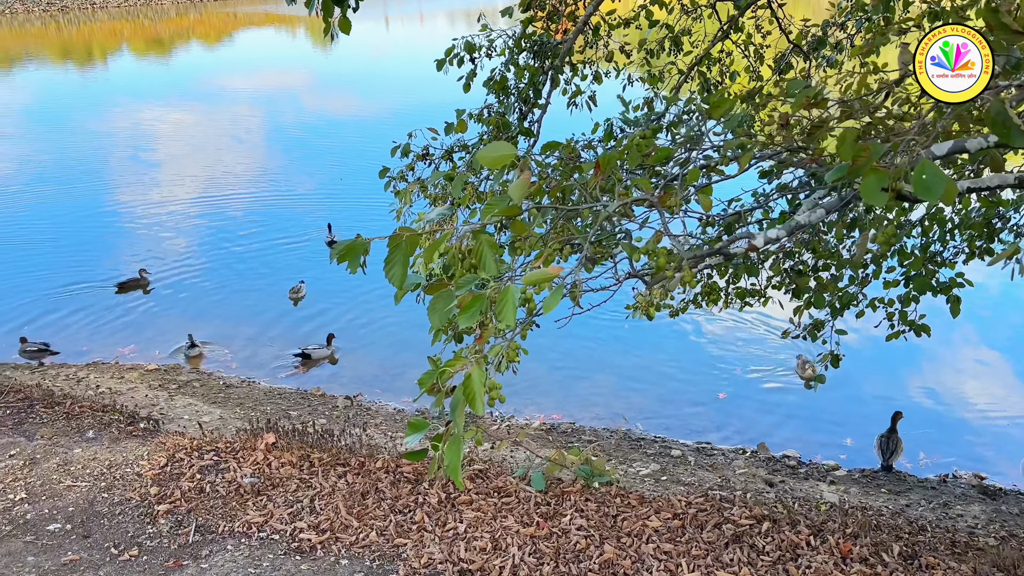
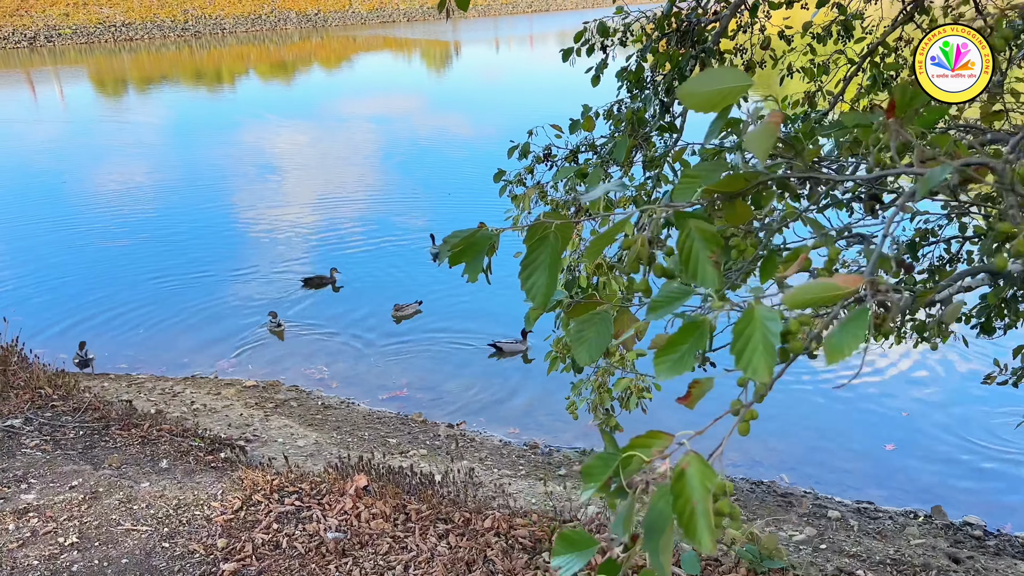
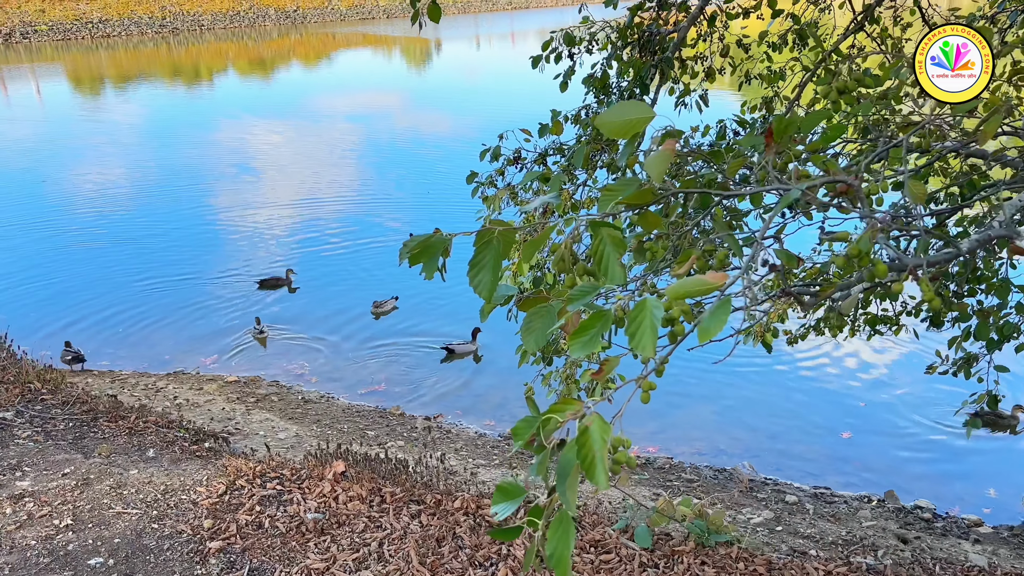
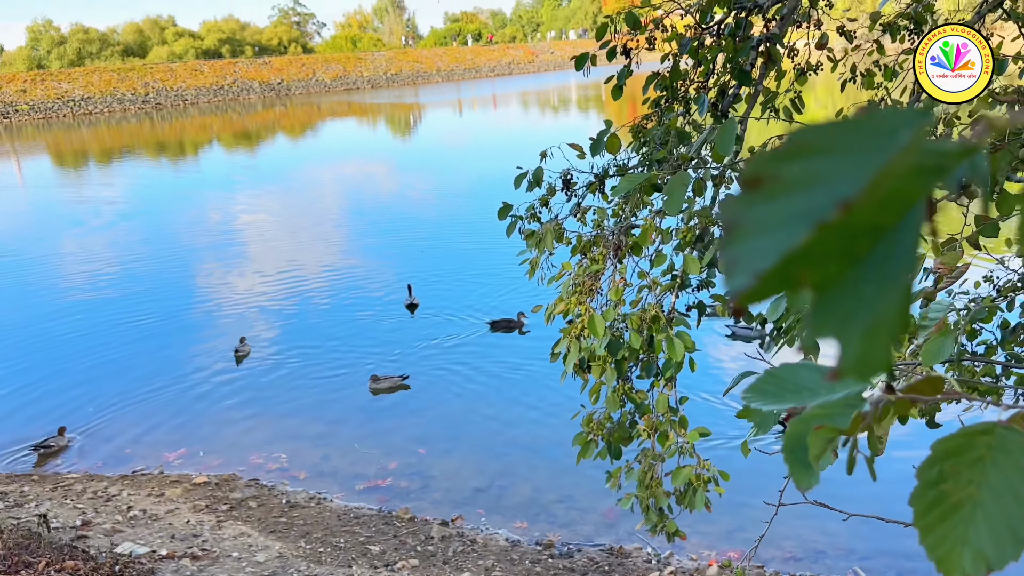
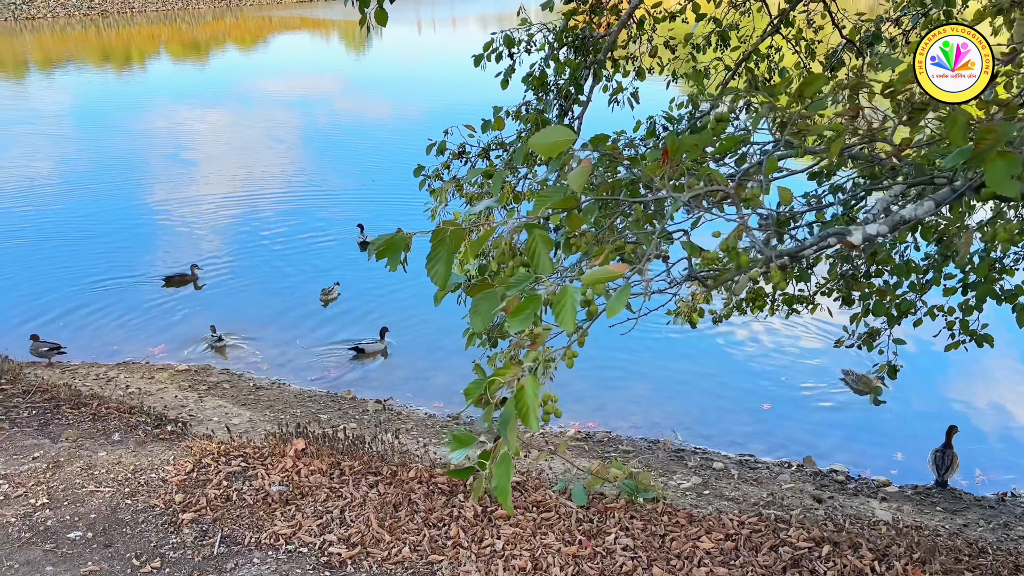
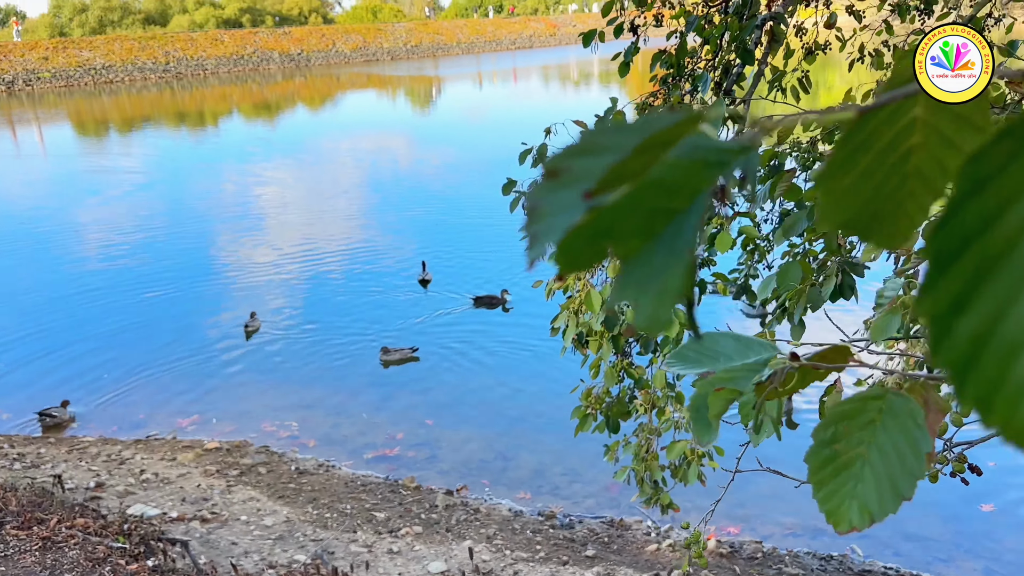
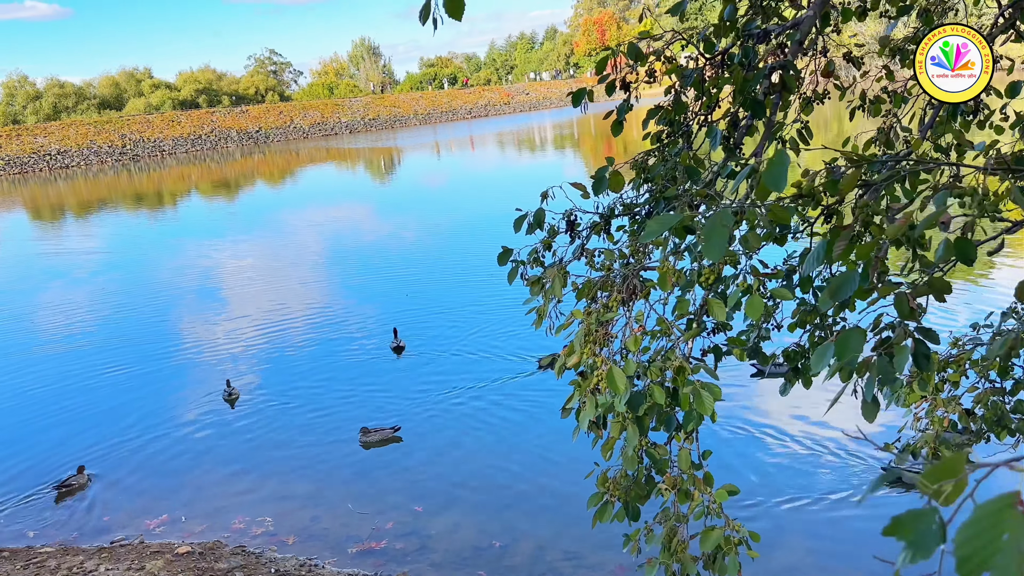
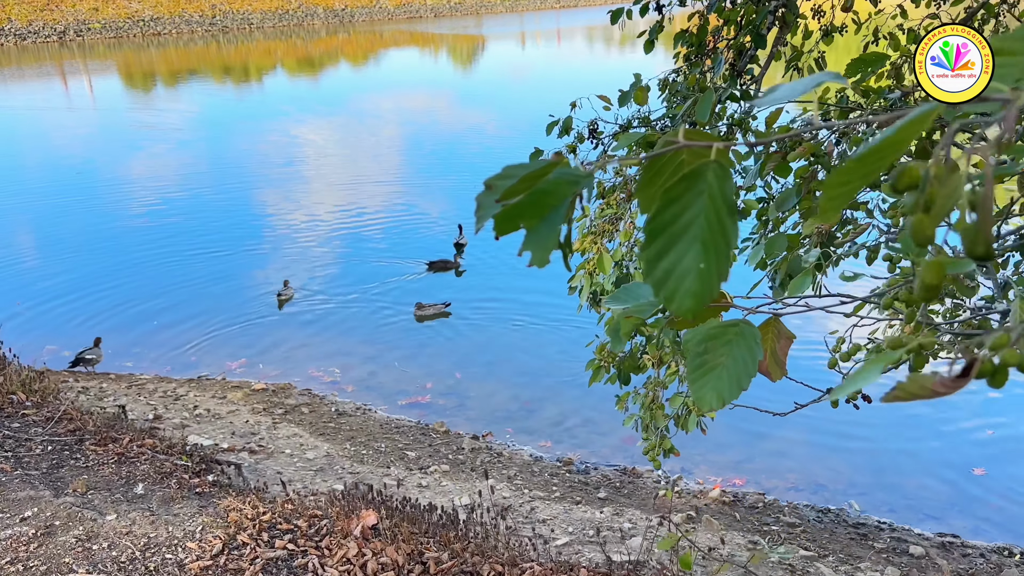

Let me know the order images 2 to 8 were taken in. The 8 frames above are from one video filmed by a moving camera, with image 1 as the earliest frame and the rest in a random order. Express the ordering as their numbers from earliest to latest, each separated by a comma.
5, 3, 2, 8, 6, 4, 7
